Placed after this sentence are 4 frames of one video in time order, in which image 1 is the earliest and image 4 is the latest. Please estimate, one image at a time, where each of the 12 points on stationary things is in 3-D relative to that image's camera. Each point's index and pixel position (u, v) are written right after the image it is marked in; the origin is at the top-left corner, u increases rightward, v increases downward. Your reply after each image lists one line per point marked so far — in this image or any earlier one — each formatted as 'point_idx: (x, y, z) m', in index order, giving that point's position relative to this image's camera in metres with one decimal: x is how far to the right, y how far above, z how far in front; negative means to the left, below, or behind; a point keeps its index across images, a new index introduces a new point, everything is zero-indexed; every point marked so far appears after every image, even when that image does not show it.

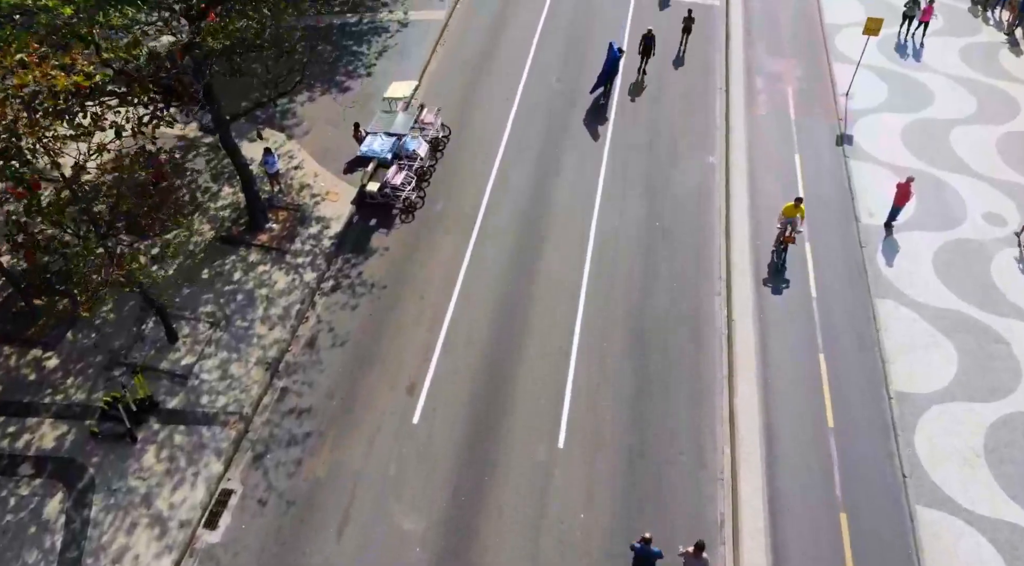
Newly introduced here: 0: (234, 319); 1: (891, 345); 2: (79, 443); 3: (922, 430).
0: (-6.5, -0.8, +19.9) m
1: (+8.8, -1.4, +19.6) m
2: (-8.7, -3.2, +17.1) m
3: (+8.6, -3.1, +17.9) m
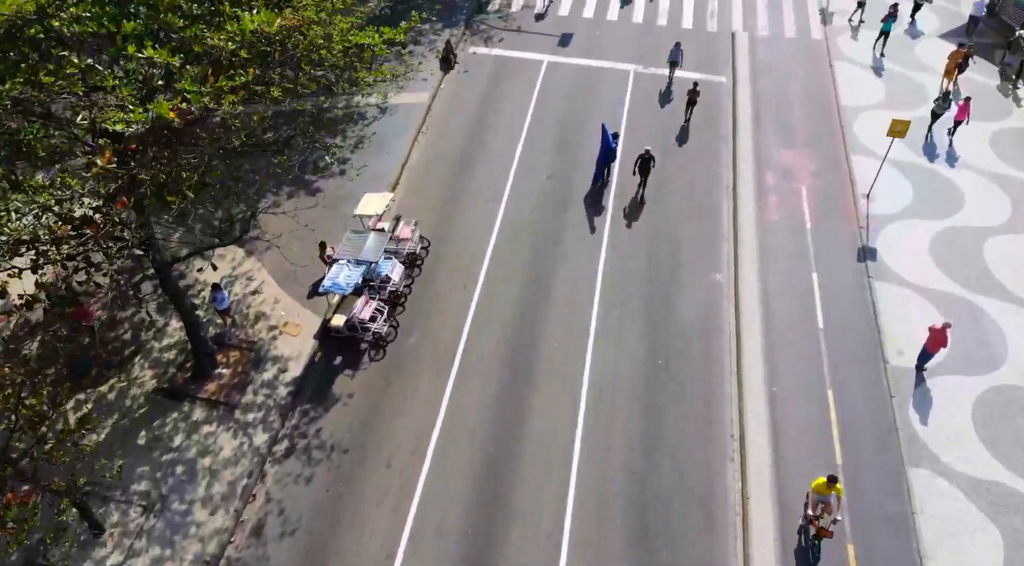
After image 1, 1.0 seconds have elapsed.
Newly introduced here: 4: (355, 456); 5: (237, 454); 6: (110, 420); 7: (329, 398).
0: (-7.0, -4.4, +17.3) m
1: (+8.3, -5.0, +16.9) m
2: (-9.2, -6.8, +14.5) m
3: (+8.2, -6.6, +15.2) m
4: (-3.4, -3.9, +18.6) m
5: (-5.9, -3.6, +18.3) m
6: (-8.9, -3.0, +18.7) m
7: (-4.3, -2.7, +19.7) m
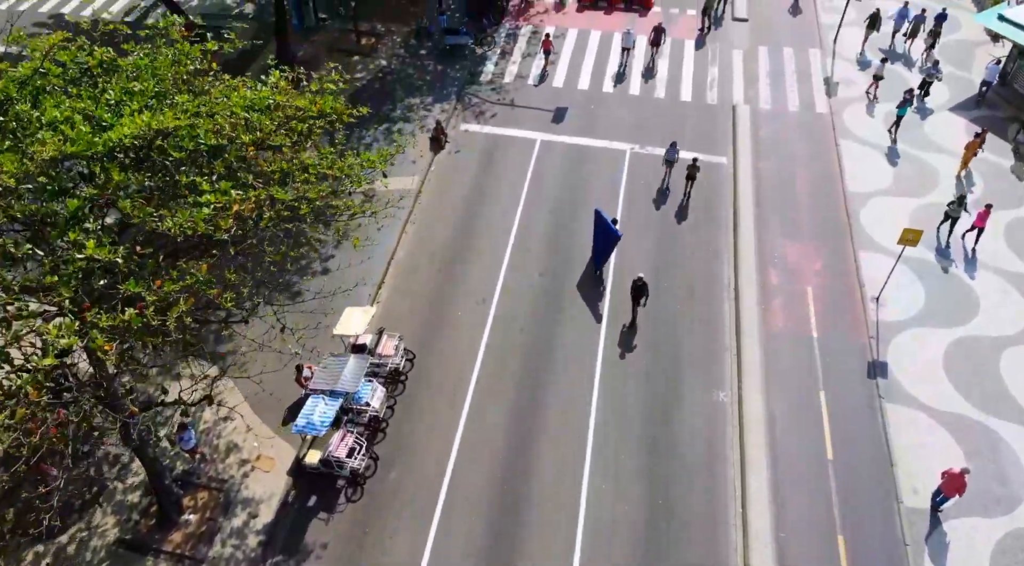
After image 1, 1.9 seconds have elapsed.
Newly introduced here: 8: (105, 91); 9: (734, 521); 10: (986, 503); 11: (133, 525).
0: (-7.2, -7.4, +16.0) m
1: (+8.0, -8.0, +15.6) m
2: (-9.5, -9.8, +13.2) m
3: (+7.9, -9.6, +13.9) m
4: (-3.7, -6.9, +17.3) m
5: (-6.2, -6.7, +17.0) m
6: (-9.2, -6.1, +17.4) m
7: (-4.5, -5.7, +18.4) m
8: (-7.2, +3.3, +14.9) m
9: (+4.9, -5.2, +18.9) m
10: (+10.7, -5.0, +19.0) m
11: (-8.2, -5.2, +18.2) m
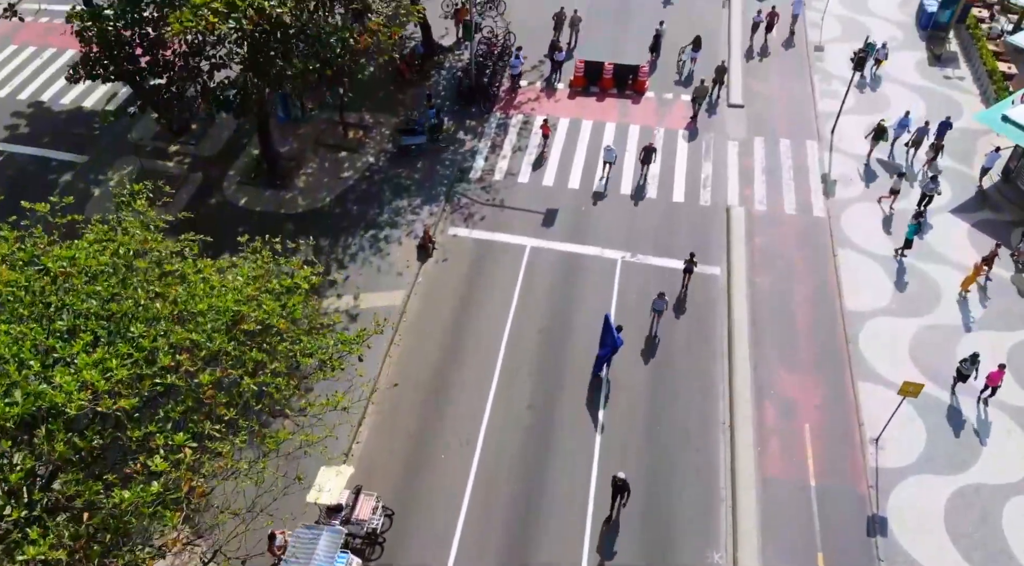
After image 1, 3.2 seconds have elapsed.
0: (-7.6, -11.3, +15.2) m
1: (+7.7, -11.8, +14.7) m
2: (-9.9, -13.6, +12.3) m
3: (+7.5, -13.4, +13.0) m
4: (-4.1, -10.7, +16.4) m
5: (-6.6, -10.5, +16.1) m
6: (-9.6, -9.9, +16.5) m
7: (-4.9, -9.6, +17.6) m
8: (-7.6, -0.6, +14.1) m
9: (+4.5, -9.1, +18.0) m
10: (+10.3, -8.8, +18.1) m
11: (-8.6, -9.1, +17.4) m
